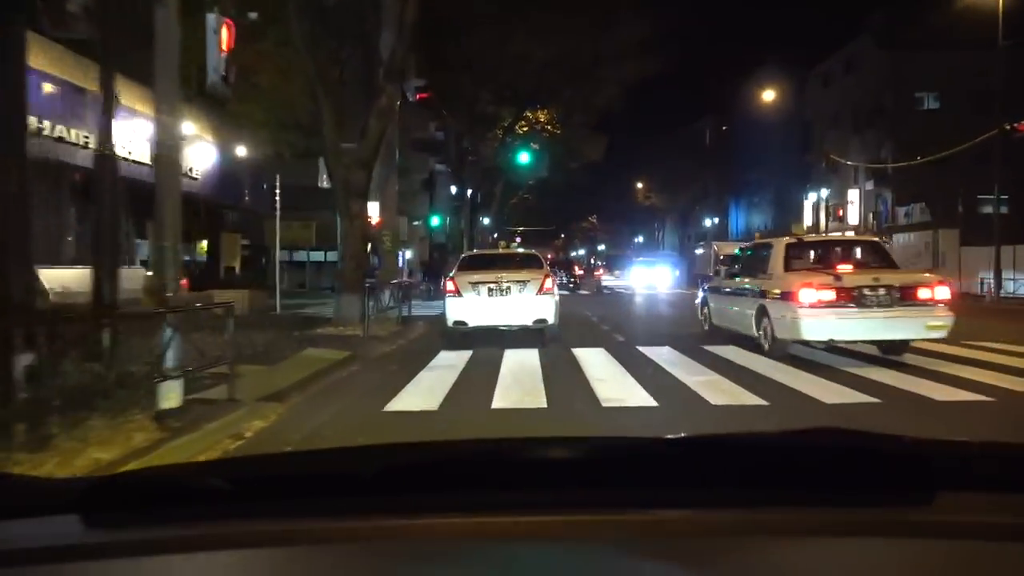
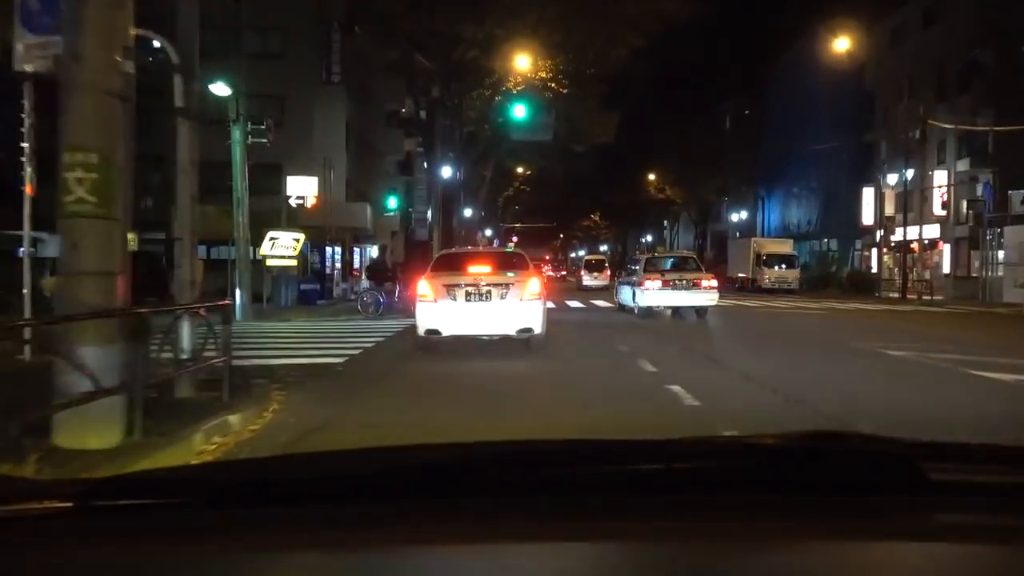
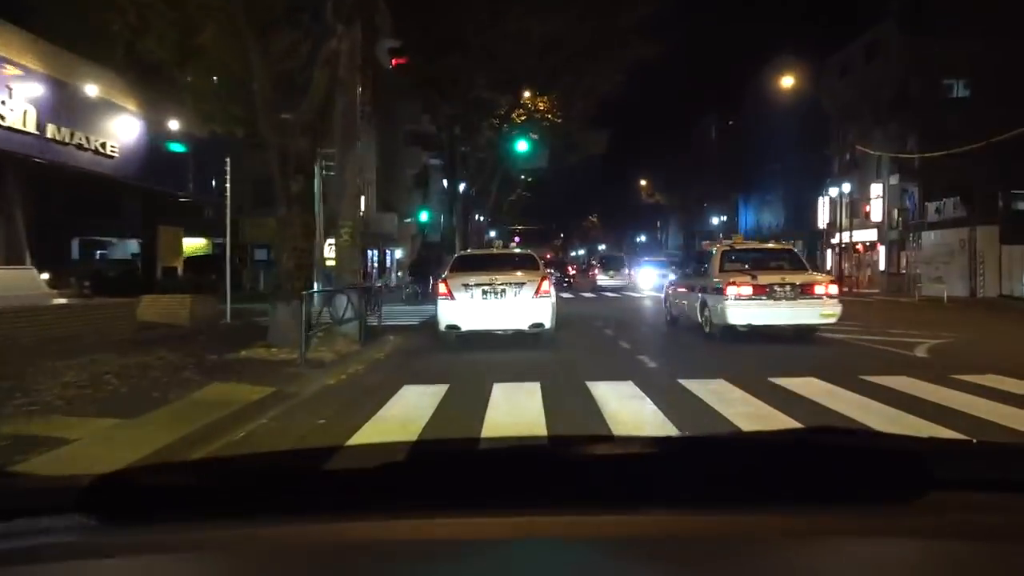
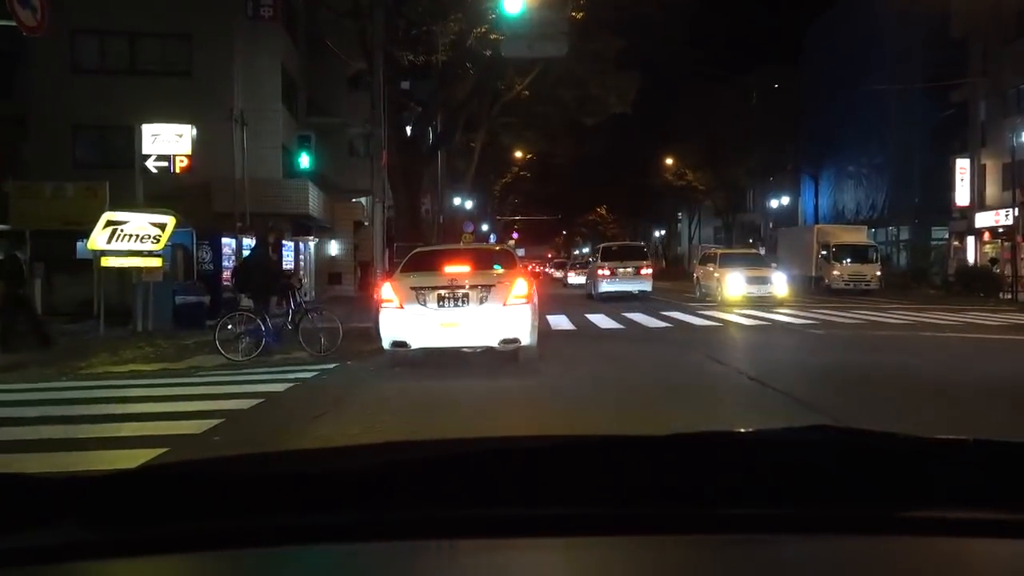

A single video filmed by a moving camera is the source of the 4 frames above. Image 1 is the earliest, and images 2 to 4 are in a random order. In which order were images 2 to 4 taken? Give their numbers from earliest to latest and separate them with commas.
3, 2, 4
